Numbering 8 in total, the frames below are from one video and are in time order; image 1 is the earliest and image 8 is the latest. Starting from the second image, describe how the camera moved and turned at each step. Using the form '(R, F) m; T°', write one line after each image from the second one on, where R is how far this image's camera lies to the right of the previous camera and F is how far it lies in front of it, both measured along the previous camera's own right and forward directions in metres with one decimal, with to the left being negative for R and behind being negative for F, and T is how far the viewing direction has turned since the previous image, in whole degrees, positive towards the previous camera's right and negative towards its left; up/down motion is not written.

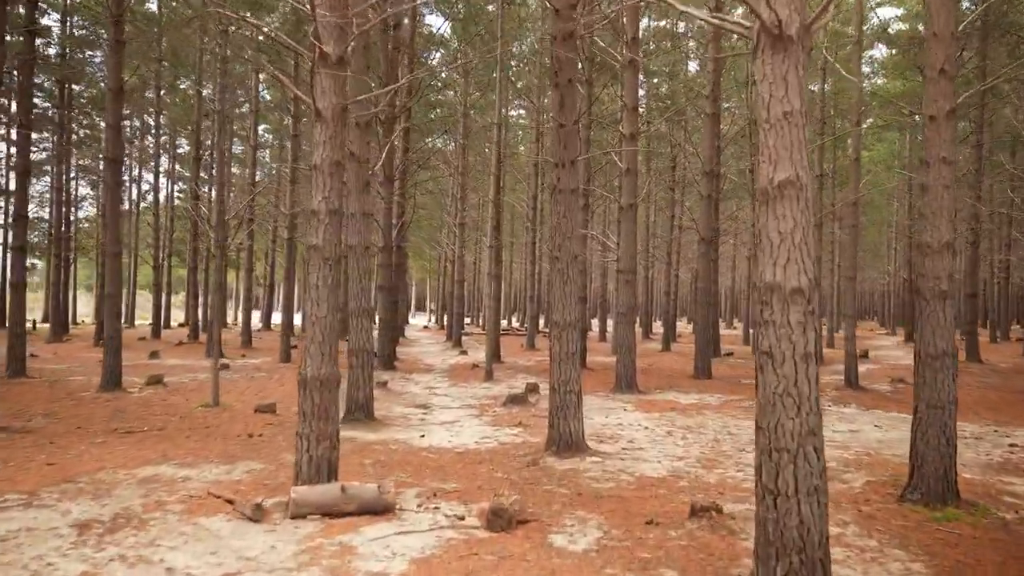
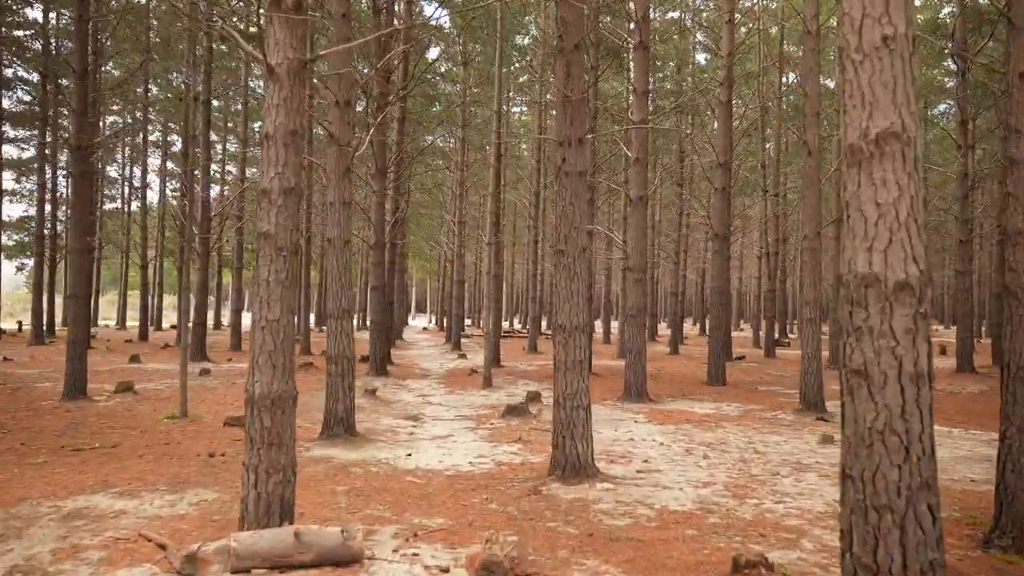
(0.0, +0.9) m; 0°
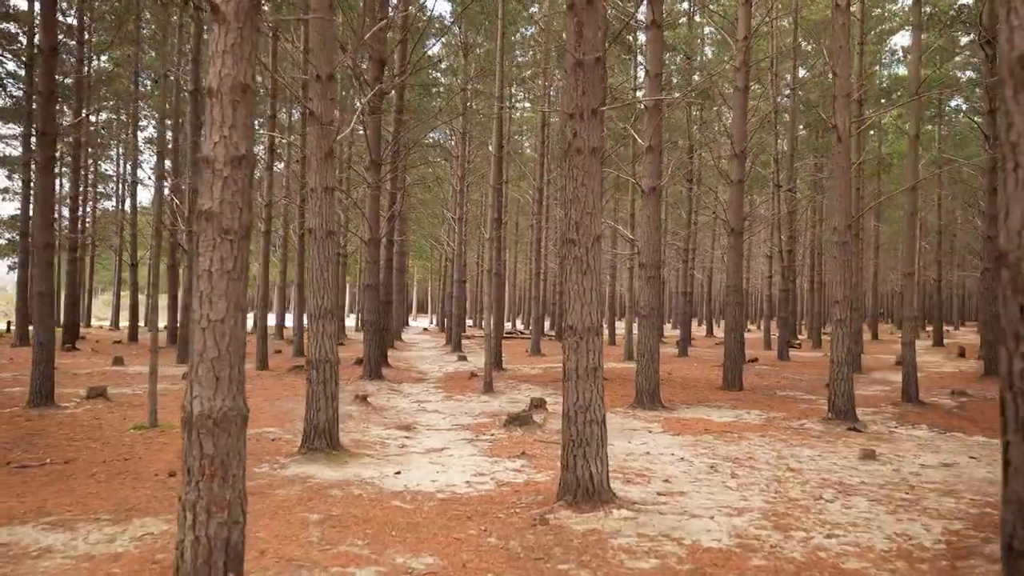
(0.0, +0.8) m; 0°
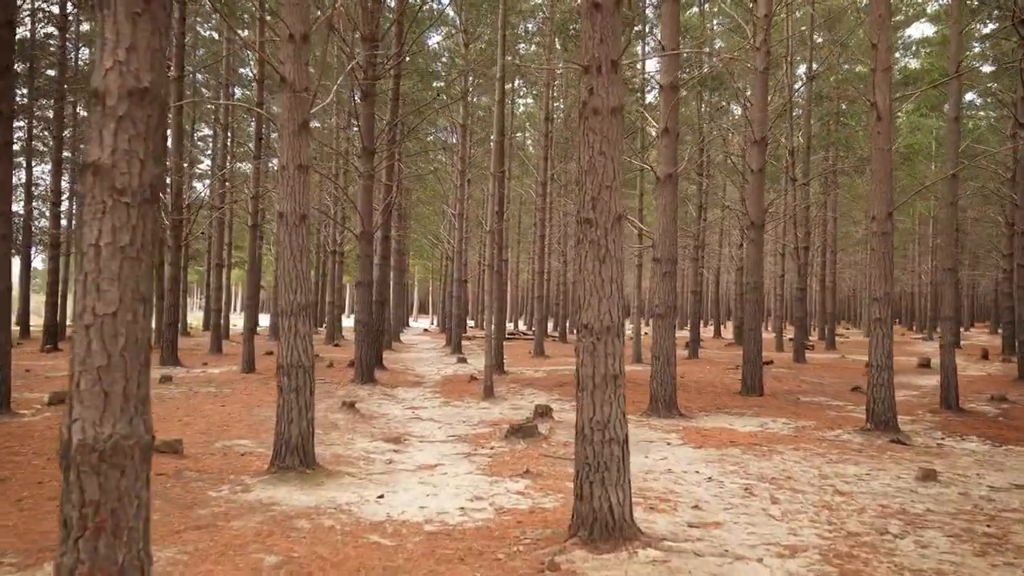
(0.0, +0.9) m; 0°
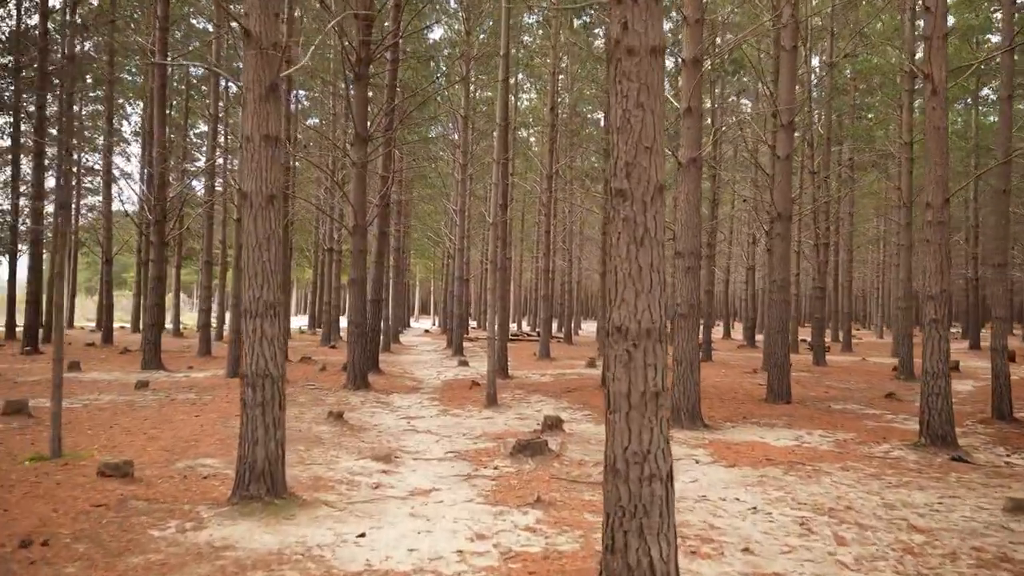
(0.0, +0.9) m; 0°
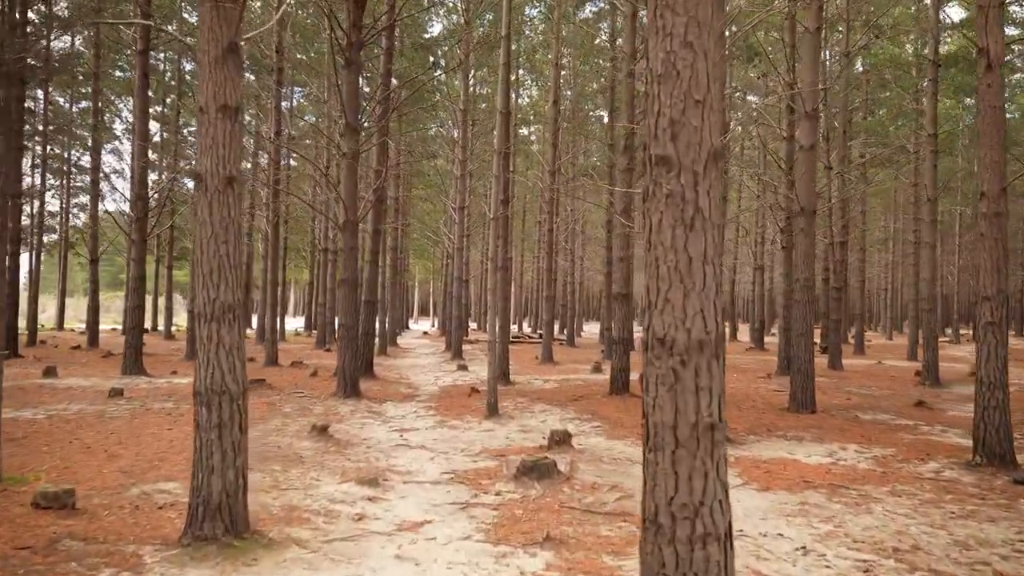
(0.0, +0.7) m; 0°
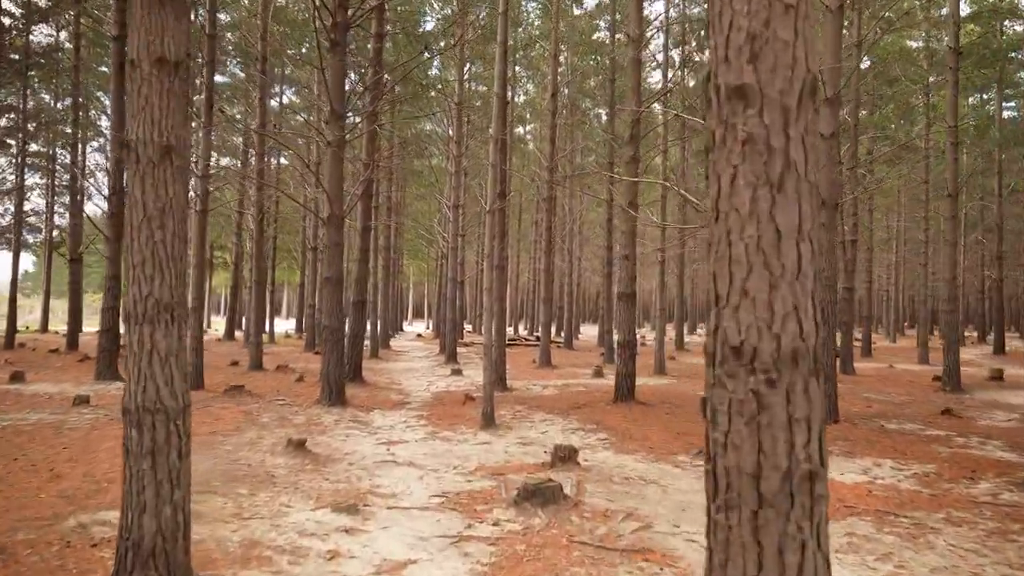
(0.0, +0.7) m; 0°
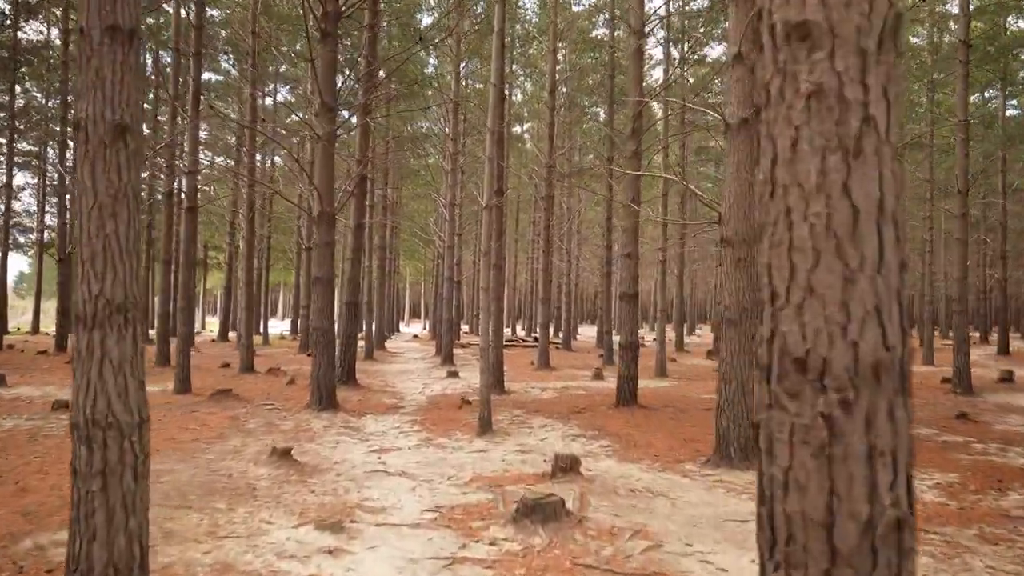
(0.0, +0.4) m; 0°
